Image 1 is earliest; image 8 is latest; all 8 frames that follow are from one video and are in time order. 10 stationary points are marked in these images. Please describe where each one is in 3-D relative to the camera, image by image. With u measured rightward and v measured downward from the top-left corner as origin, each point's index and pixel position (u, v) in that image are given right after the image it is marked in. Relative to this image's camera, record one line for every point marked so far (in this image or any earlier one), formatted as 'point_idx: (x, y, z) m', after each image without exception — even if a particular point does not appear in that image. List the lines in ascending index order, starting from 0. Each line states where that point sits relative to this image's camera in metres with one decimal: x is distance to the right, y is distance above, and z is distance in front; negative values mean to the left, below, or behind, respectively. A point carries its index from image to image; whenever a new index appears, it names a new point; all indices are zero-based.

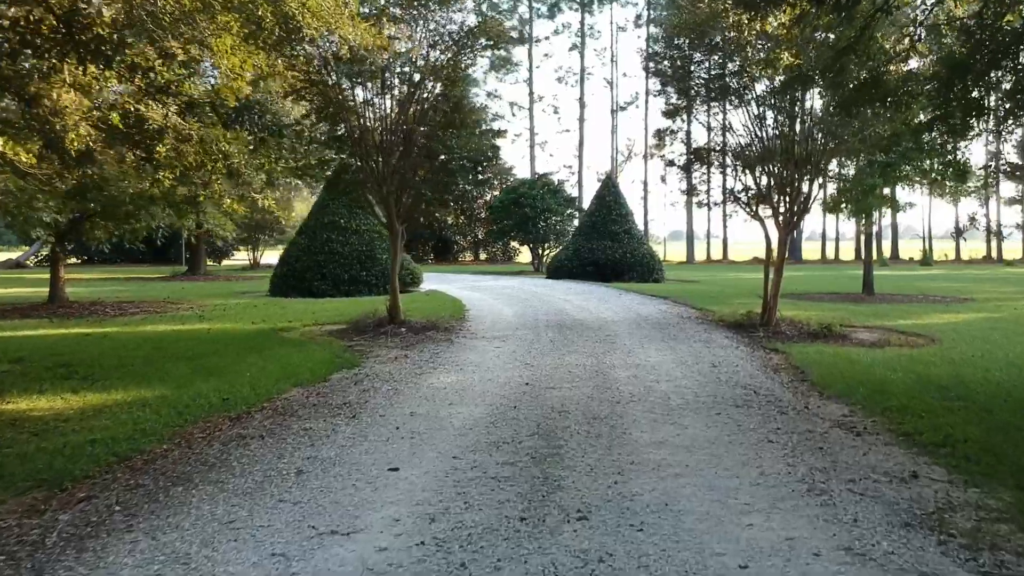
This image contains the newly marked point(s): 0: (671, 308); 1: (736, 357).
0: (+2.4, -0.3, +14.5) m
1: (+2.2, -0.7, +9.4) m
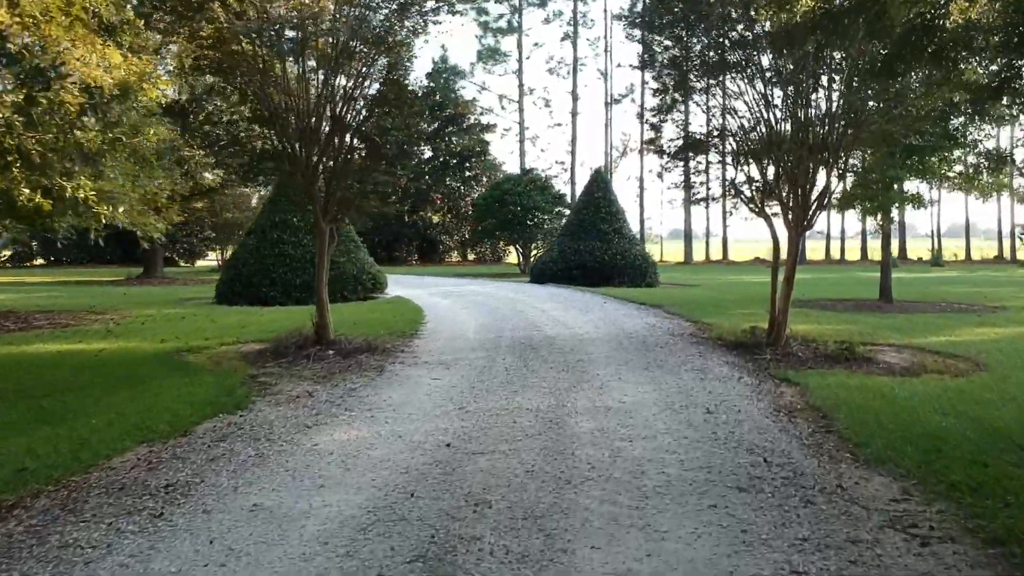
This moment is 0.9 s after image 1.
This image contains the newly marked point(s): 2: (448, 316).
0: (+1.9, -0.4, +12.4) m
1: (+1.7, -0.8, +7.3) m
2: (-0.9, -0.4, +14.2) m
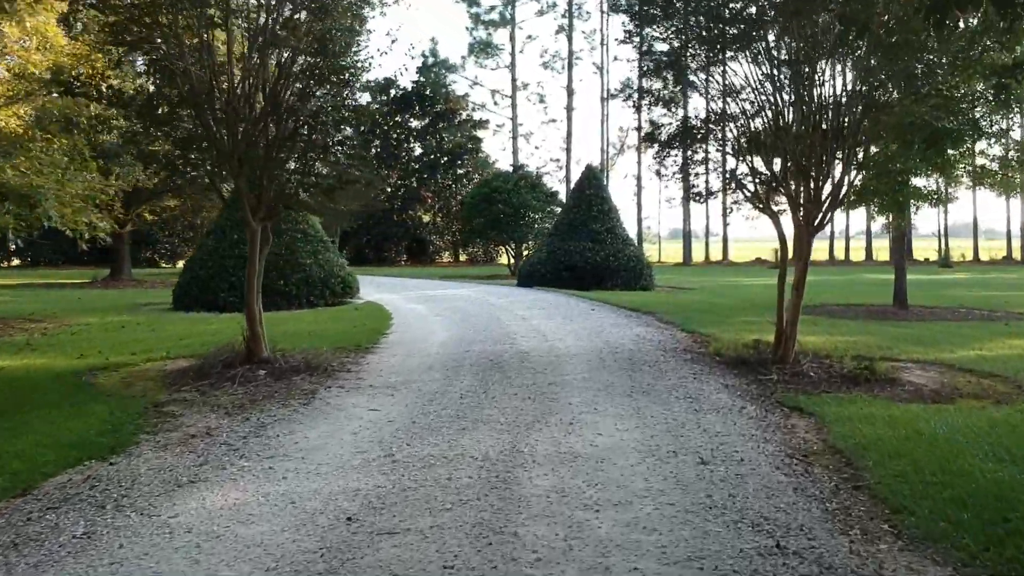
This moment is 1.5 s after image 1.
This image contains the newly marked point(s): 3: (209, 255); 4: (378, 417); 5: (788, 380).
0: (+1.6, -0.5, +11.0) m
1: (+1.4, -0.9, +5.9) m
2: (-1.2, -0.5, +12.8) m
3: (-5.0, +0.5, +16.0) m
4: (-0.9, -0.8, +6.4) m
5: (+2.3, -0.8, +8.2) m
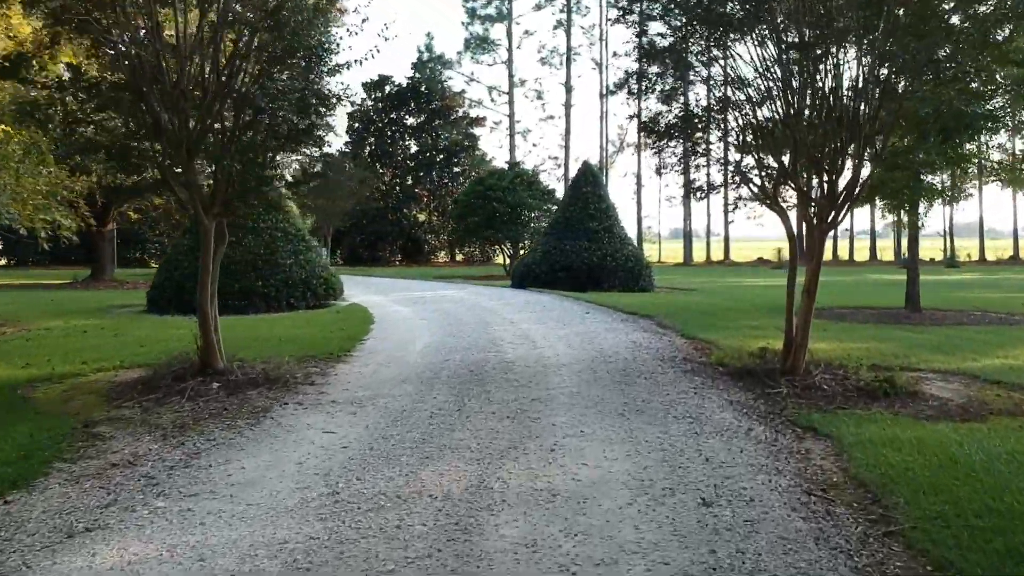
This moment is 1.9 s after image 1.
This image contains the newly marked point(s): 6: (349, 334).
0: (+1.5, -0.5, +10.2) m
1: (+1.2, -0.9, +5.1) m
2: (-1.4, -0.5, +12.0) m
3: (-5.1, +0.5, +15.2) m
4: (-1.0, -0.9, +5.5) m
5: (+2.2, -0.8, +7.4) m
6: (-1.9, -0.5, +11.3) m
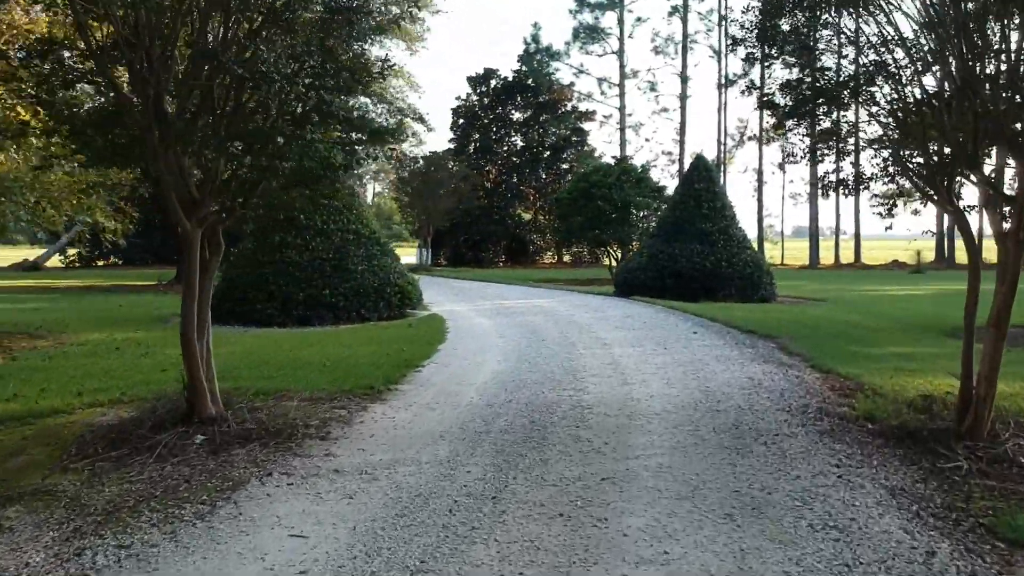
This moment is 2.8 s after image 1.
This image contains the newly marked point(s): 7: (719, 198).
0: (+2.2, -0.7, +8.1) m
1: (+1.3, -1.1, +3.0) m
2: (-0.4, -0.7, +10.2) m
3: (-3.7, +0.4, +13.9) m
4: (-0.8, -1.0, +3.8) m
5: (+2.5, -1.0, +5.2) m
6: (-1.0, -0.7, +9.6) m
7: (+3.9, +1.7, +18.2) m
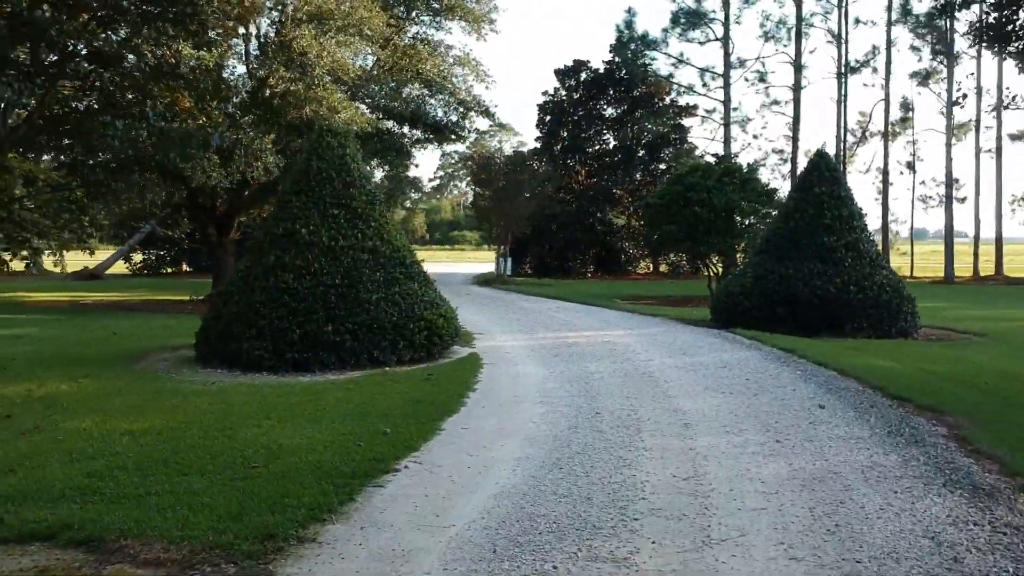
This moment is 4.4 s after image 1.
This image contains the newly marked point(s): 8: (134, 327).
0: (+2.2, -1.1, +4.6) m
1: (+0.8, -1.5, -0.3) m
2: (-0.2, -1.0, +7.0) m
3: (-3.1, 0.0, +11.0) m
4: (-1.3, -1.4, +0.6) m
5: (+2.2, -1.4, +1.7) m
6: (-0.9, -1.1, +6.4) m
7: (+5.0, +1.2, +14.5) m
8: (-5.9, -0.6, +15.1) m
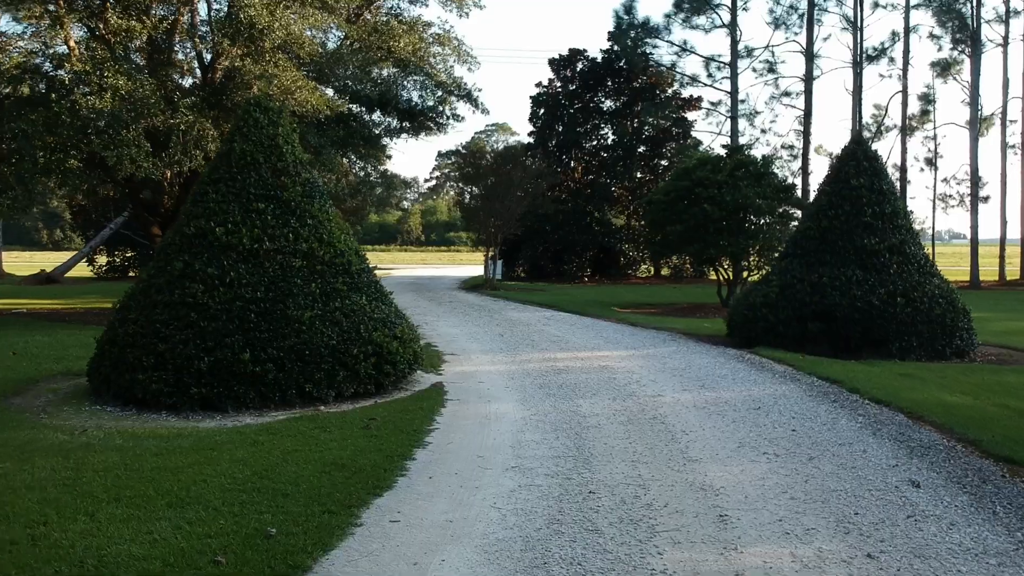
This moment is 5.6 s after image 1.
0: (+1.9, -1.2, +2.2) m
1: (+0.6, -1.6, -2.7) m
2: (-0.4, -1.2, +4.7) m
3: (-3.3, -0.1, +8.6) m
4: (-1.5, -1.5, -1.7) m
5: (+2.0, -1.5, -0.6) m
6: (-1.1, -1.2, +4.1) m
7: (+4.7, +1.1, +12.2) m
8: (-6.1, -0.7, +12.8) m
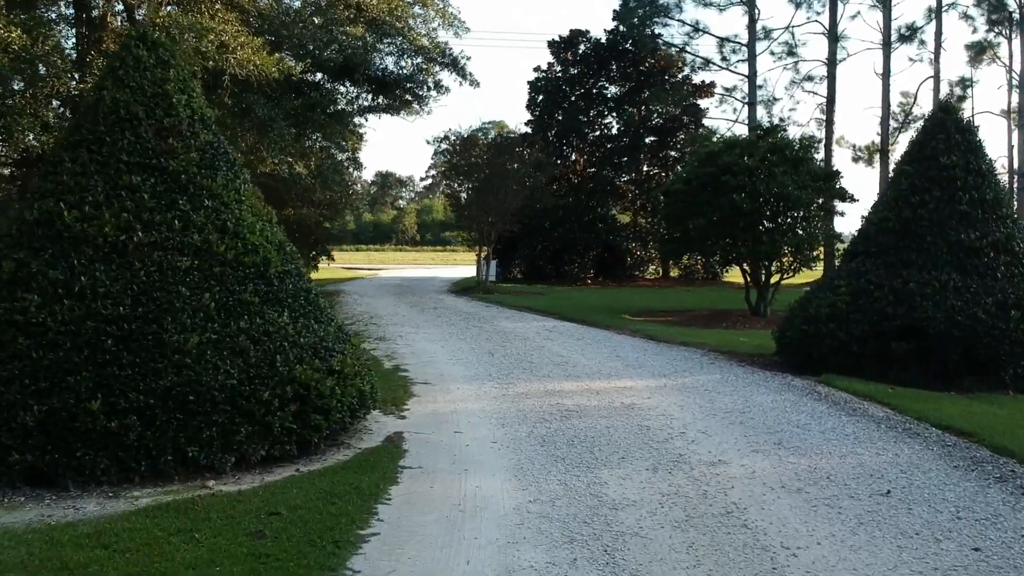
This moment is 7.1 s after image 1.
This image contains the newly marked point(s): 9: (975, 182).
0: (+1.9, -1.3, -0.5) m
1: (+0.5, -1.7, -5.4) m
2: (-0.5, -1.2, +1.9) m
3: (-3.4, -0.2, +5.9) m
4: (-1.5, -1.6, -4.5) m
5: (+2.0, -1.6, -3.4) m
6: (-1.1, -1.3, +1.3) m
7: (+4.6, +1.0, +9.5) m
8: (-6.2, -0.8, +10.0) m
9: (+4.5, +1.0, +9.4) m
